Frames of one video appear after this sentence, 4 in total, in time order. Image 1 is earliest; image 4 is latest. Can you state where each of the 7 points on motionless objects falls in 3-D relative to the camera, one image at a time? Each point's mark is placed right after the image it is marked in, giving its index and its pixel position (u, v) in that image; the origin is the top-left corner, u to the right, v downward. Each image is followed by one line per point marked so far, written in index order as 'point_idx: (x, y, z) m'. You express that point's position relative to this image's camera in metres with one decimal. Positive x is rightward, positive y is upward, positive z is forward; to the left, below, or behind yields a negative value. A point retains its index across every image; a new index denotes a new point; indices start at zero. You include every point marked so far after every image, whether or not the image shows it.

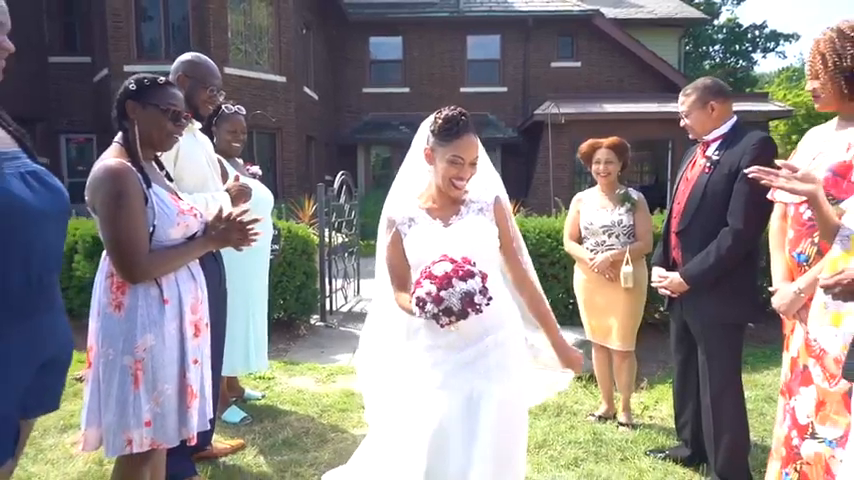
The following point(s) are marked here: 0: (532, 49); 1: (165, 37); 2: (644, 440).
0: (+2.9, +5.3, +19.5) m
1: (-5.3, +4.1, +14.4) m
2: (+1.4, -1.3, +4.7) m
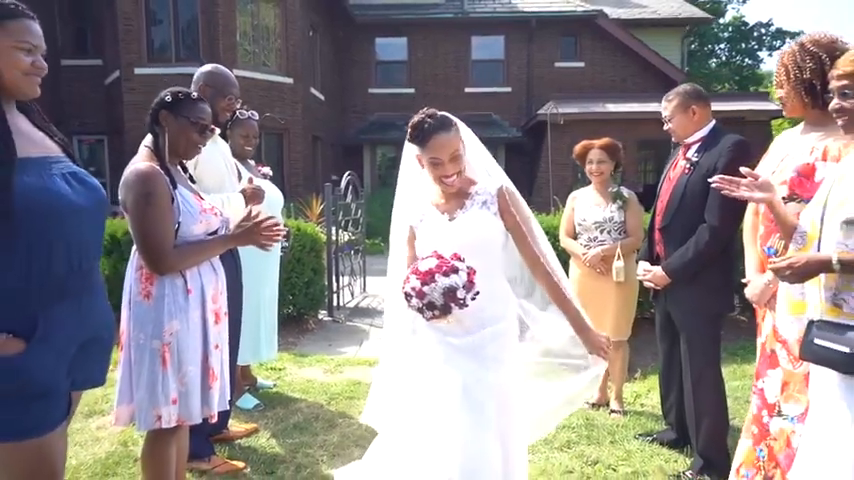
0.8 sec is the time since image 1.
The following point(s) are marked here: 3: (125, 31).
0: (+3.0, +5.3, +19.7) m
1: (-5.2, +4.2, +14.7) m
2: (+1.4, -1.3, +5.0) m
3: (-6.1, +4.2, +14.4) m
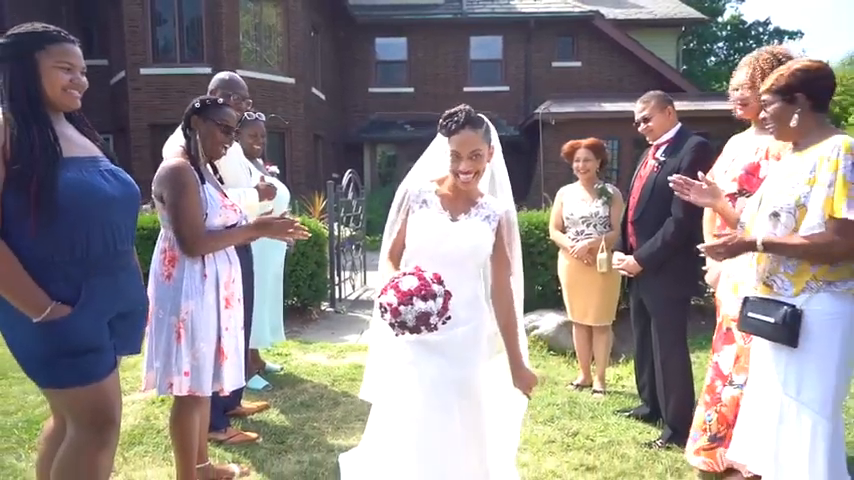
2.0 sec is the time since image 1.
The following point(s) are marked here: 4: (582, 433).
0: (+3.0, +5.4, +20.2) m
1: (-5.2, +4.2, +15.1) m
2: (+1.4, -1.2, +5.4) m
3: (-6.2, +4.3, +14.8) m
4: (+1.0, -1.3, +4.7) m
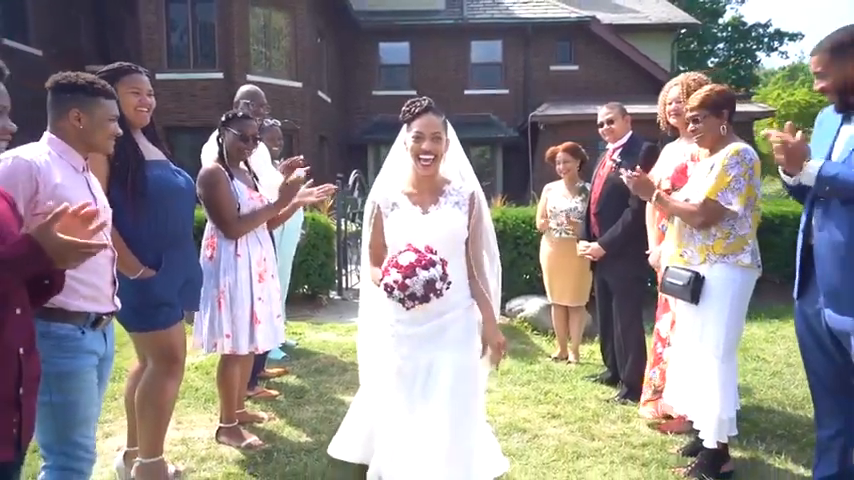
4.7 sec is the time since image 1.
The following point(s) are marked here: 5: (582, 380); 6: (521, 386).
0: (+3.0, +5.5, +21.0) m
1: (-5.2, +4.3, +16.0) m
2: (+1.4, -1.2, +6.3) m
3: (-6.1, +4.4, +15.7) m
4: (+1.0, -1.2, +5.6) m
5: (+1.3, -1.2, +6.0) m
6: (+0.8, -1.2, +5.8) m
